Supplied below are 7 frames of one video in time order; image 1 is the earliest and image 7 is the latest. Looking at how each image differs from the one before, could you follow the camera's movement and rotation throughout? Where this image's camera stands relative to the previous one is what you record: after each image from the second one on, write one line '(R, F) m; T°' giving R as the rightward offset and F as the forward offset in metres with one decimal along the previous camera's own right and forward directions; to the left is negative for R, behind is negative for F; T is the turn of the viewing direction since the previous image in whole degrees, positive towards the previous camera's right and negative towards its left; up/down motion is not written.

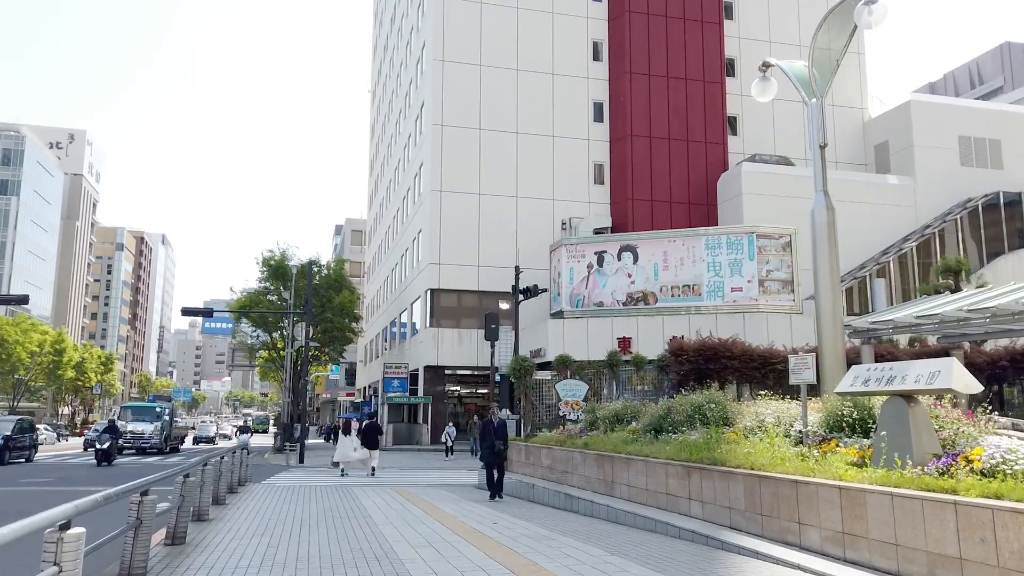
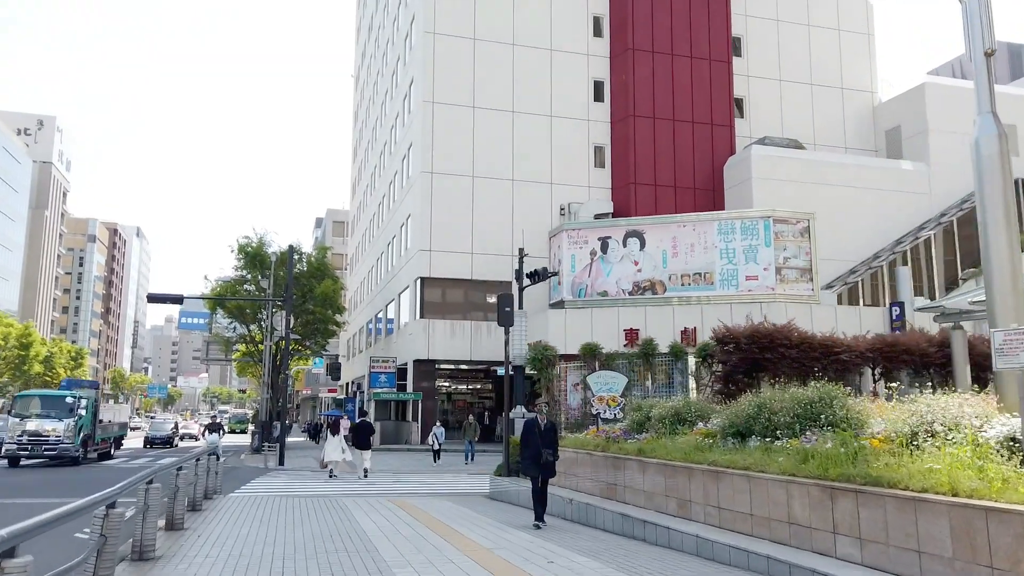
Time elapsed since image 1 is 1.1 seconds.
(-0.8, +2.7) m; +1°
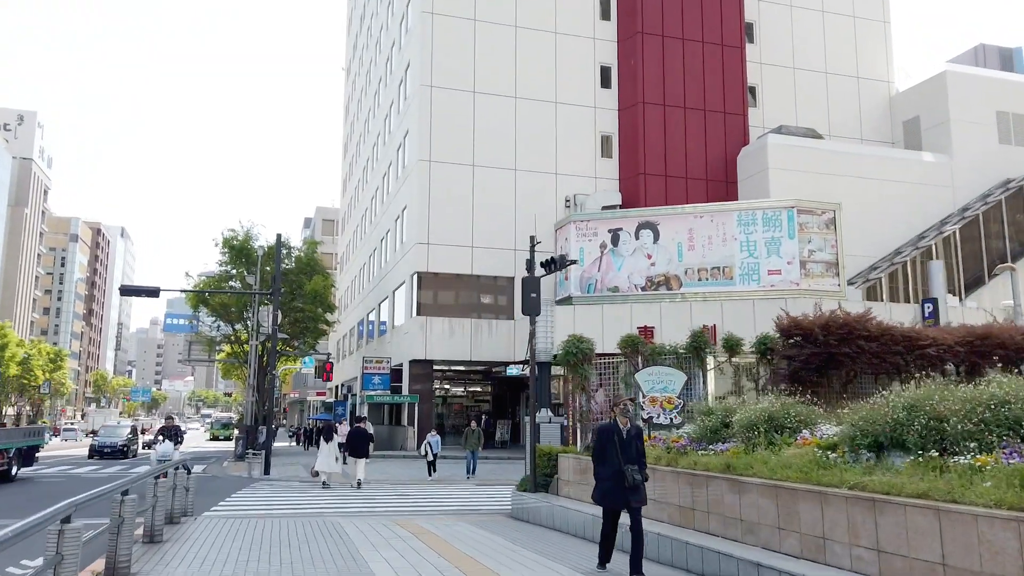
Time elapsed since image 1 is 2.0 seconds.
(-0.7, +2.4) m; +1°
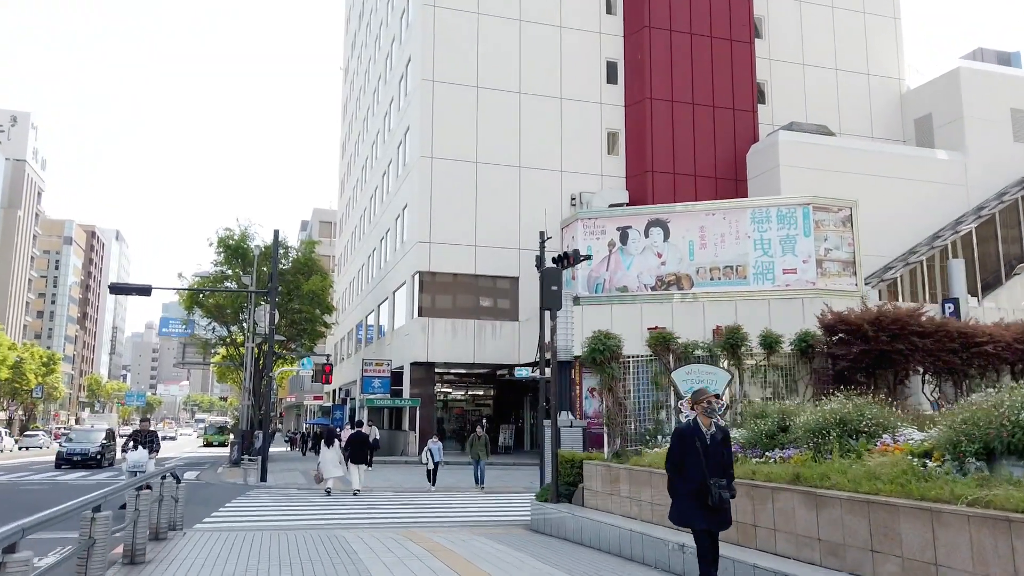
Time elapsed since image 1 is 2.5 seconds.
(-0.4, +1.1) m; 0°
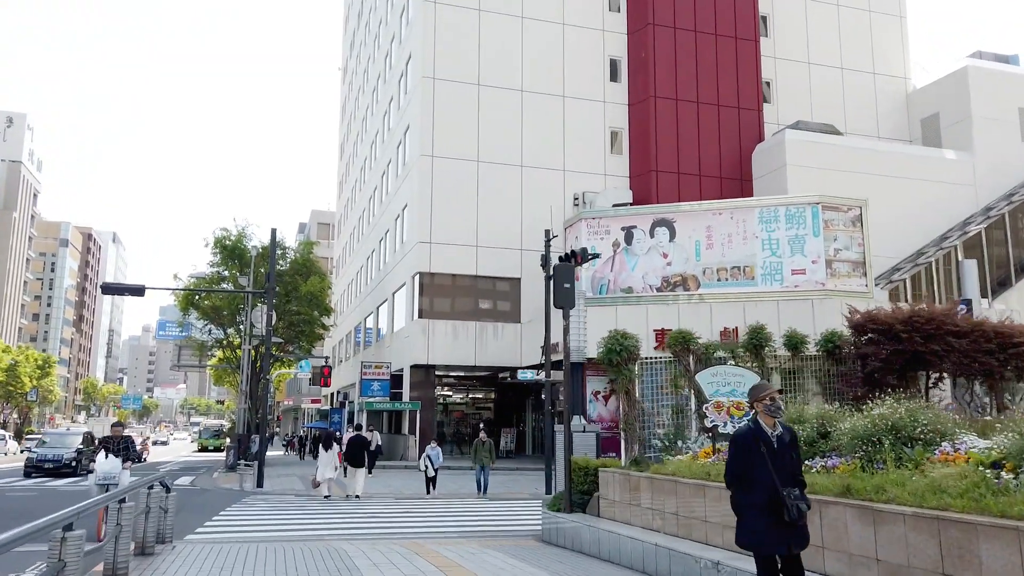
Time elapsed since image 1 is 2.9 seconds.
(-0.2, +0.7) m; 0°
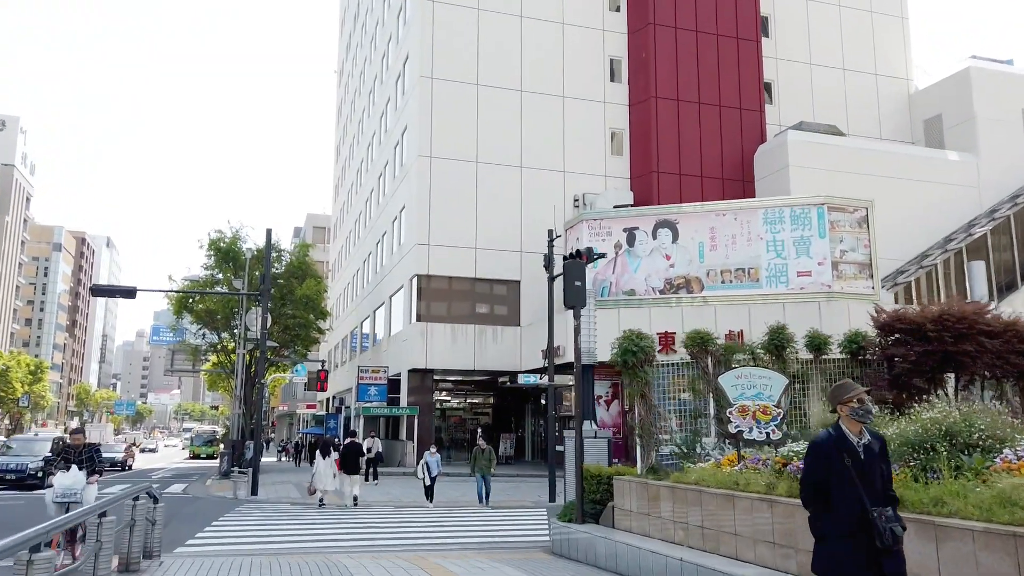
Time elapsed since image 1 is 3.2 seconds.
(-0.2, +0.6) m; 0°
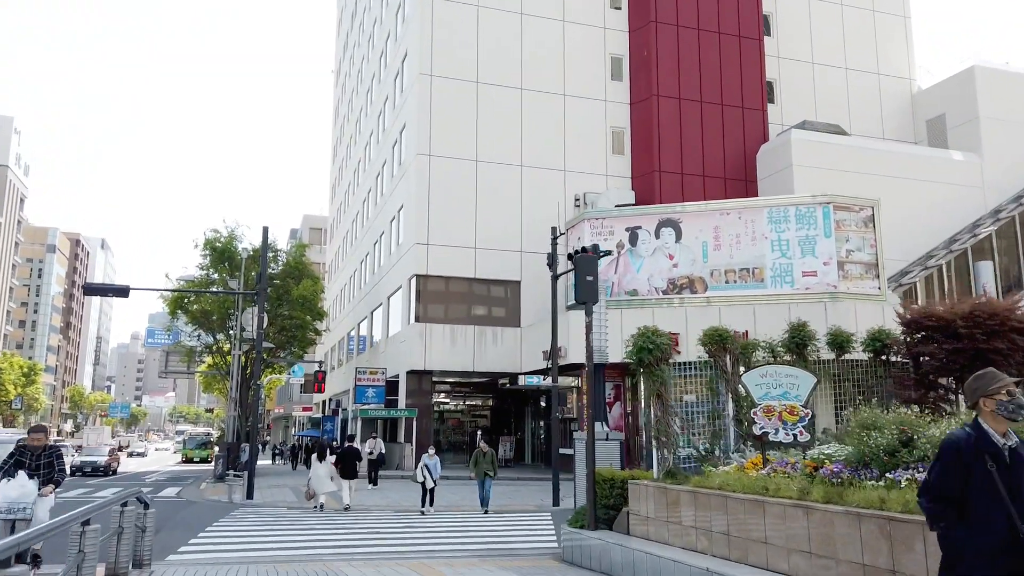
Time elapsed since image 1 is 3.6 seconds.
(-0.2, +0.5) m; 0°
